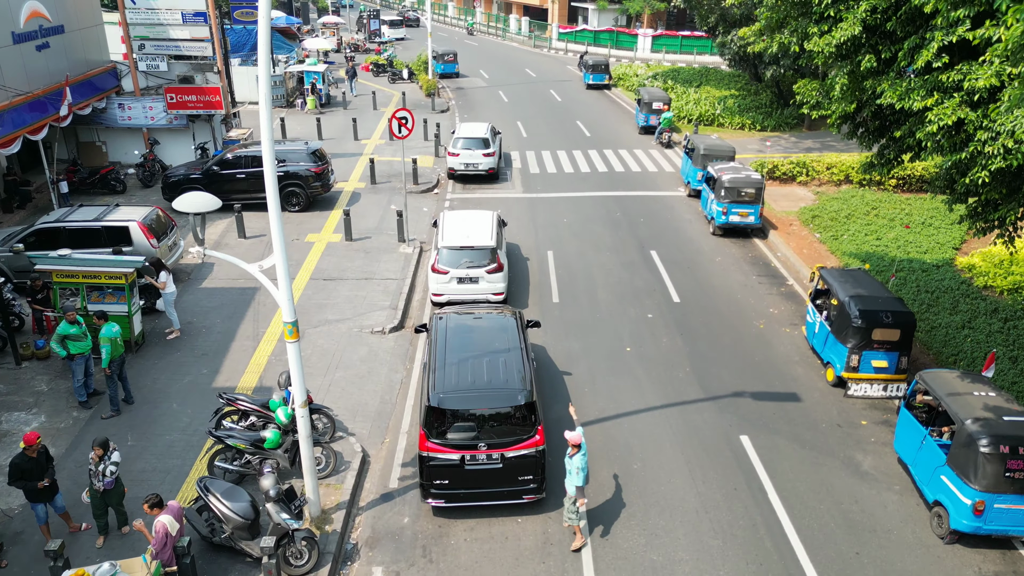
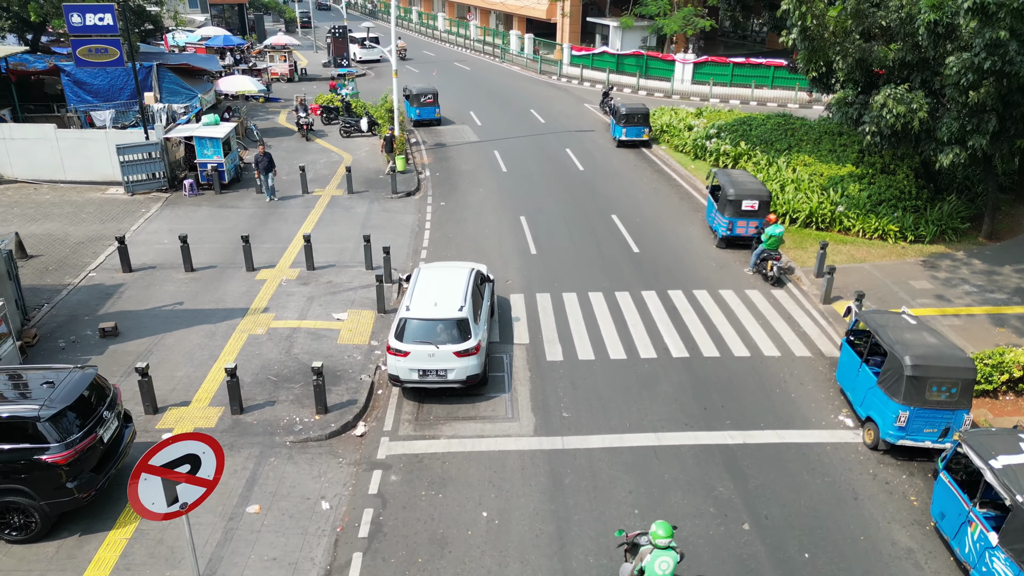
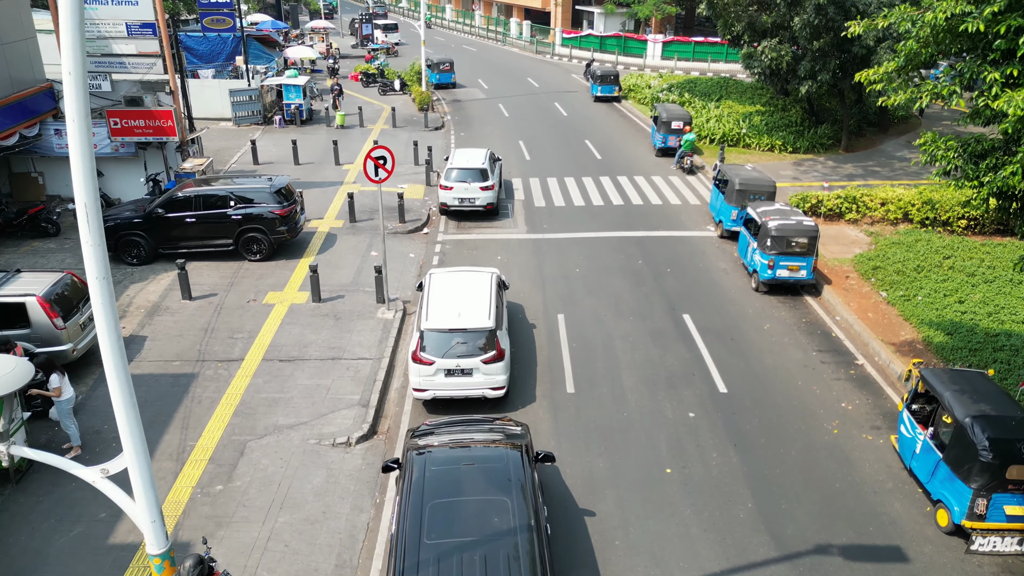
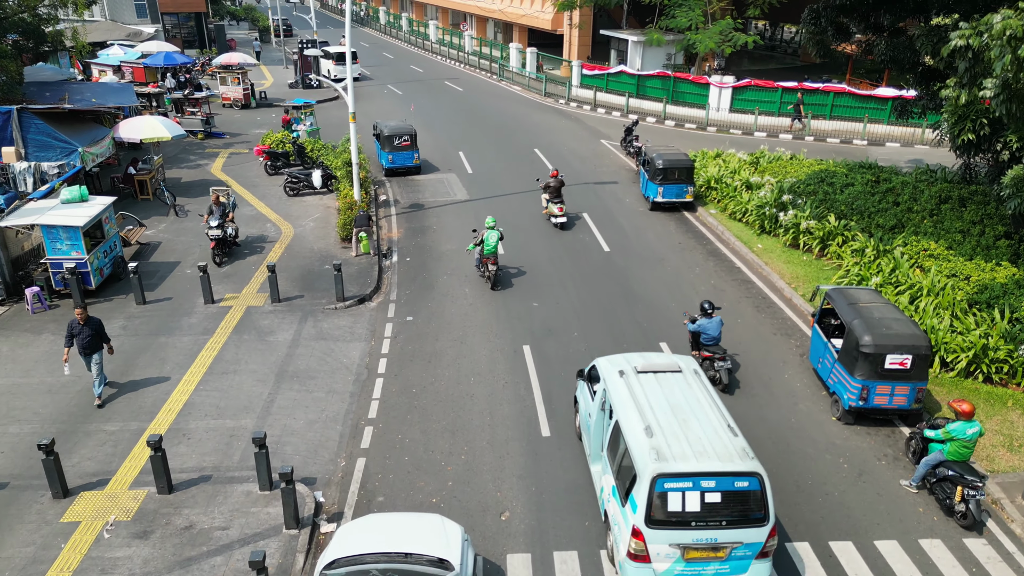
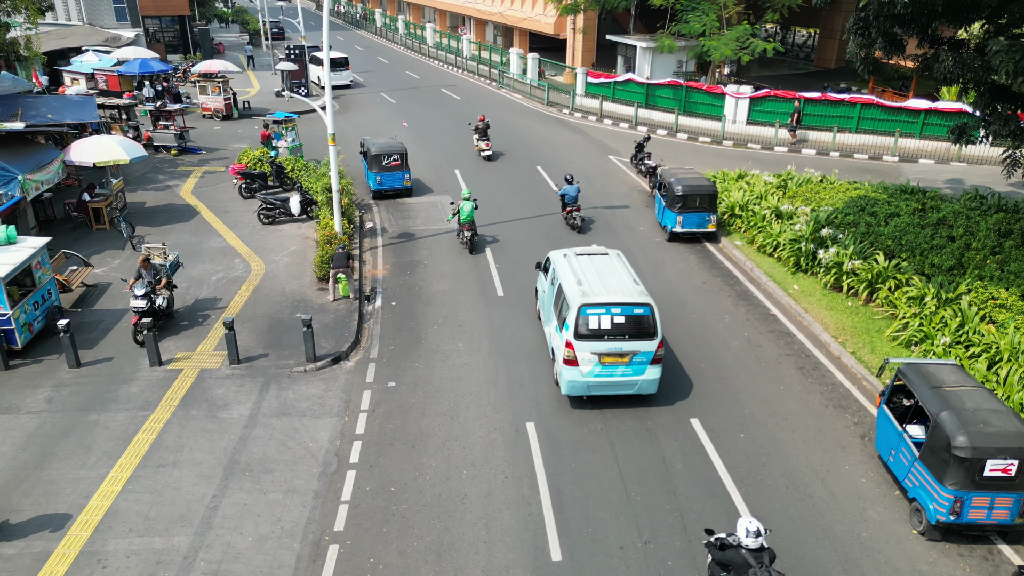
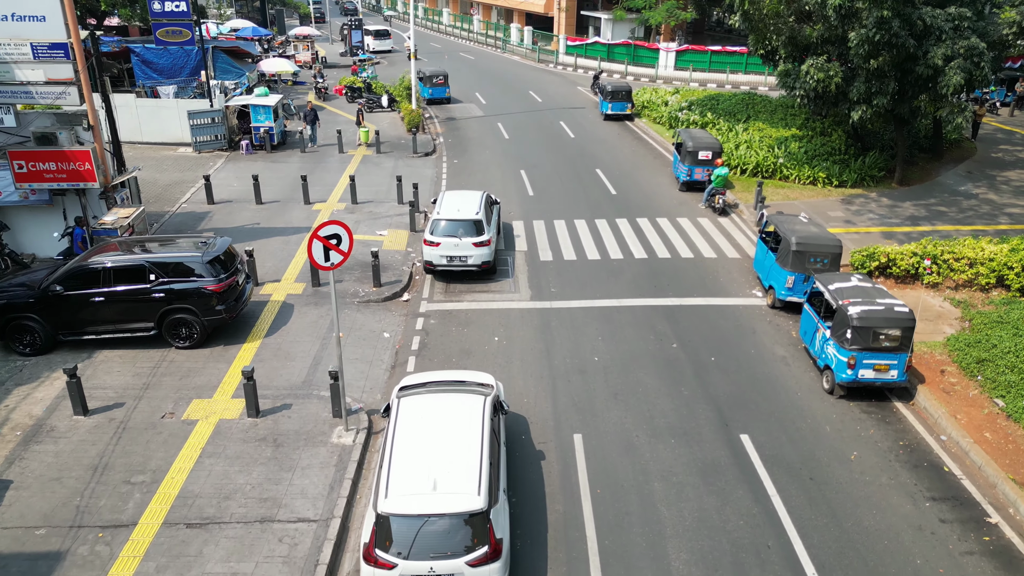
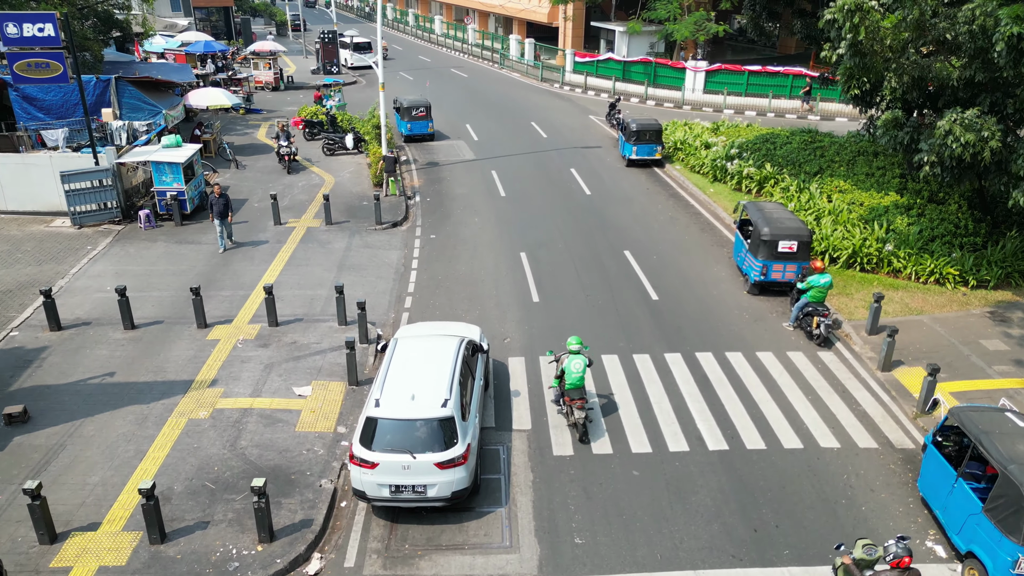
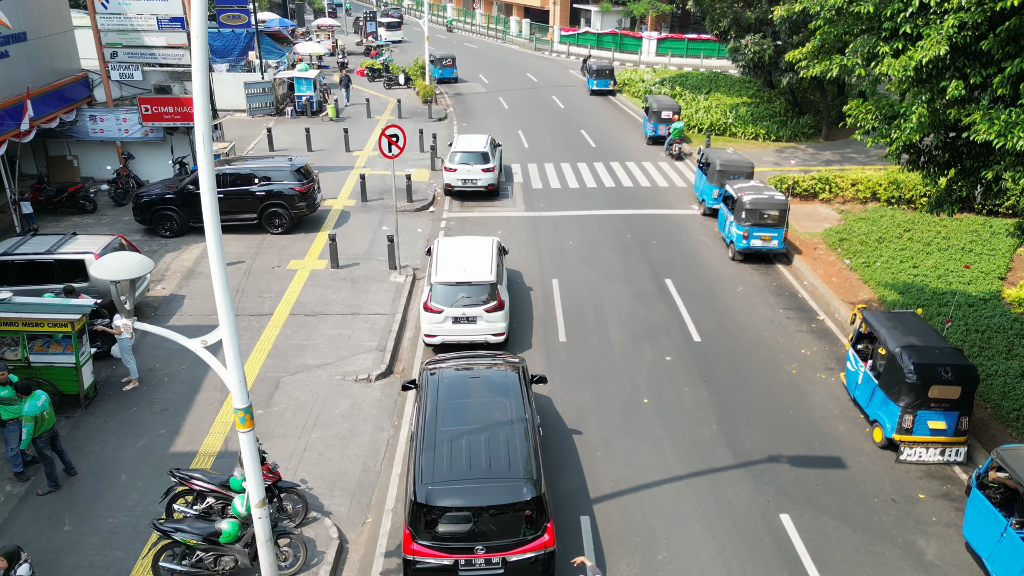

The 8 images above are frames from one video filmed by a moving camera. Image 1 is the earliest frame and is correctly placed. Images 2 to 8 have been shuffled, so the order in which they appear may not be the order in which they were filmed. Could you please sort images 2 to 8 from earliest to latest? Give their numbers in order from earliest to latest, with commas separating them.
8, 3, 6, 2, 7, 4, 5
